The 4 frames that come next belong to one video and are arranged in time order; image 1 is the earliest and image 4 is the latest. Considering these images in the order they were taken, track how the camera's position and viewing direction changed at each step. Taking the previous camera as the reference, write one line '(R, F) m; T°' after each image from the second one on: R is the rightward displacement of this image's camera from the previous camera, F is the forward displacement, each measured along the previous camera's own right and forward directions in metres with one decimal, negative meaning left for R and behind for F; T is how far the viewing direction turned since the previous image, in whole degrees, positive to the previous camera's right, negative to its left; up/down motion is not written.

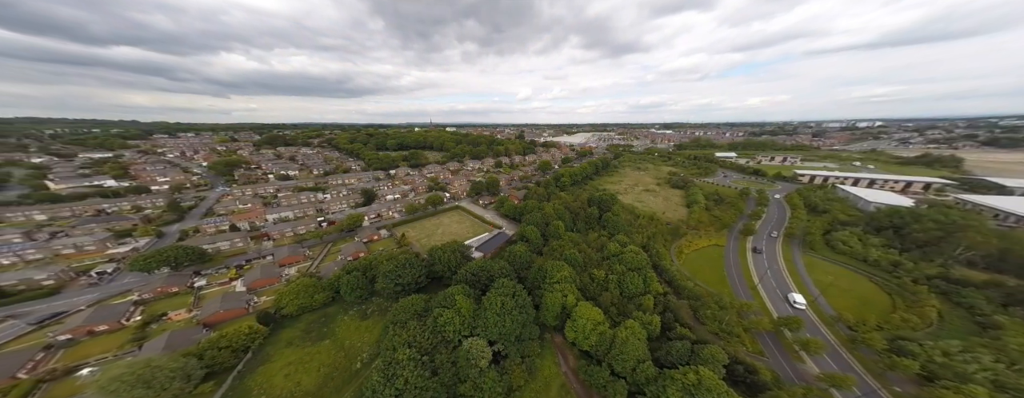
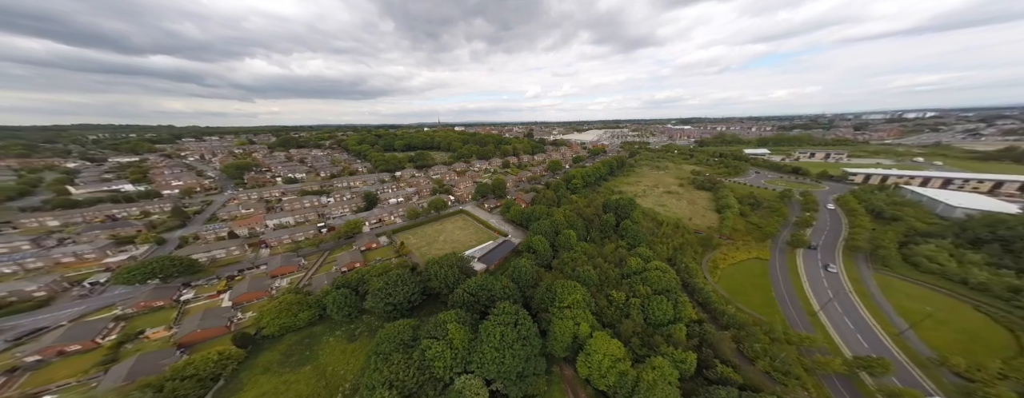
(+0.8, +3.3) m; -3°
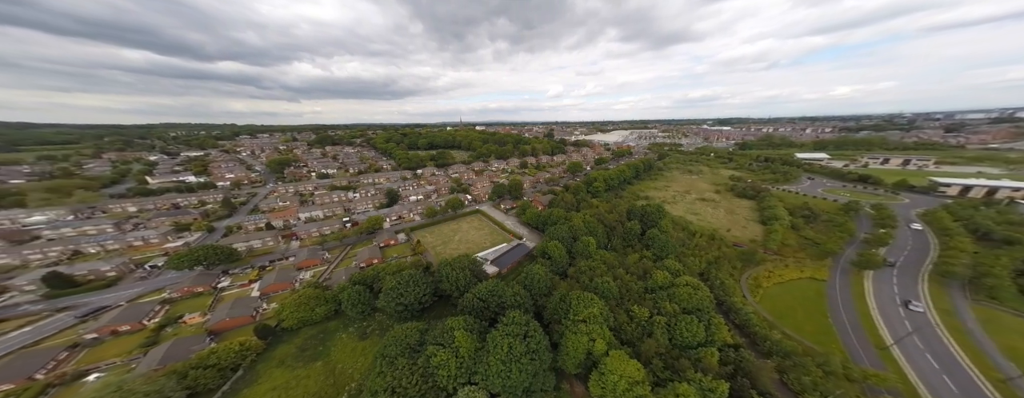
(+0.6, +1.1) m; -5°
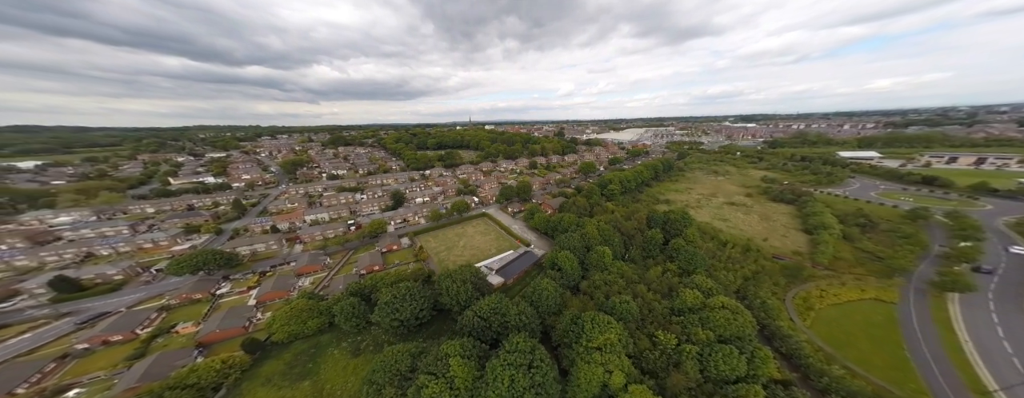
(+0.5, +2.4) m; -3°
